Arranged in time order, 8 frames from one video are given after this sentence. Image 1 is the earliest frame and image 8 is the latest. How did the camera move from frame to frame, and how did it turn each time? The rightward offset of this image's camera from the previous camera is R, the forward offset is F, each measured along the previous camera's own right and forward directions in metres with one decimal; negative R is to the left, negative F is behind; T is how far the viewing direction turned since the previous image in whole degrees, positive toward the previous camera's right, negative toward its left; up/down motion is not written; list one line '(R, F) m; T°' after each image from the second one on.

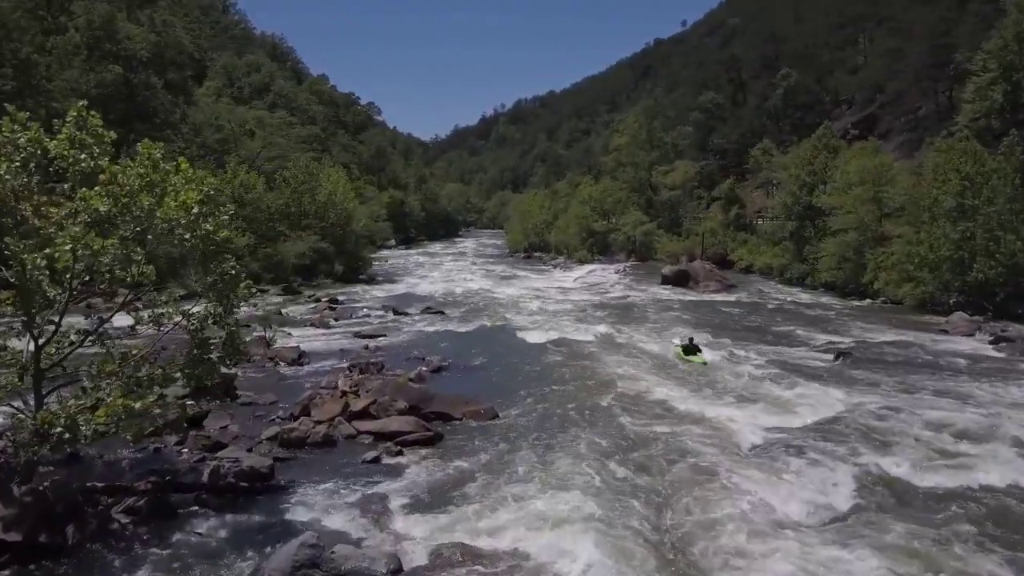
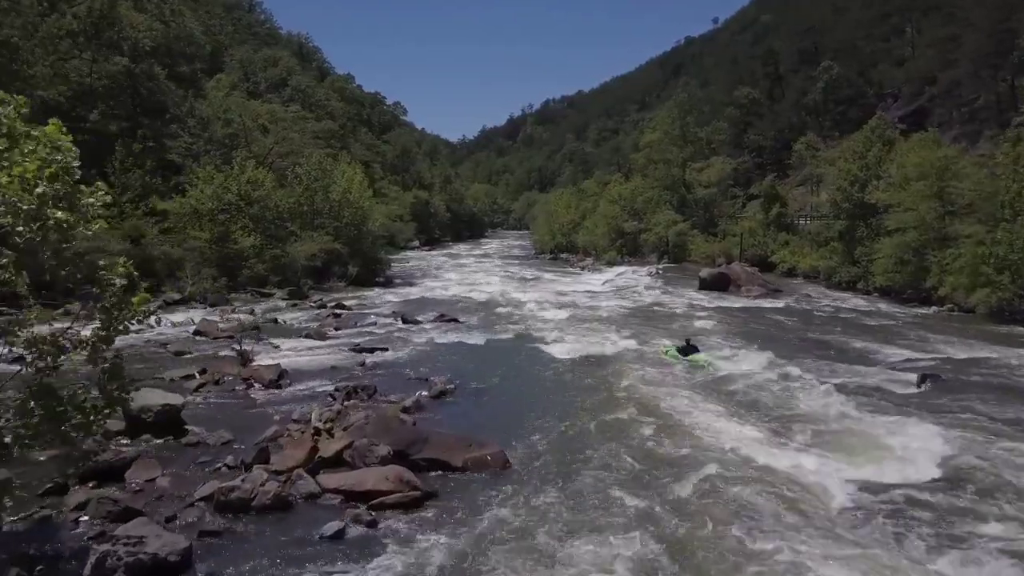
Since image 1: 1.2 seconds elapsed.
(+0.2, +3.5) m; -2°
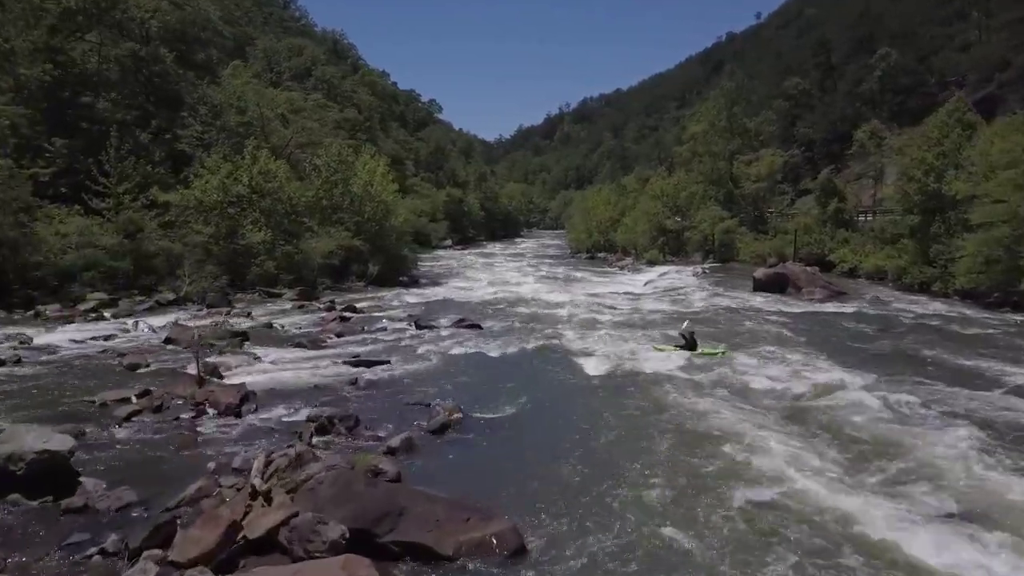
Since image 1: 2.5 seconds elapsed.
(+0.2, +4.0) m; -3°
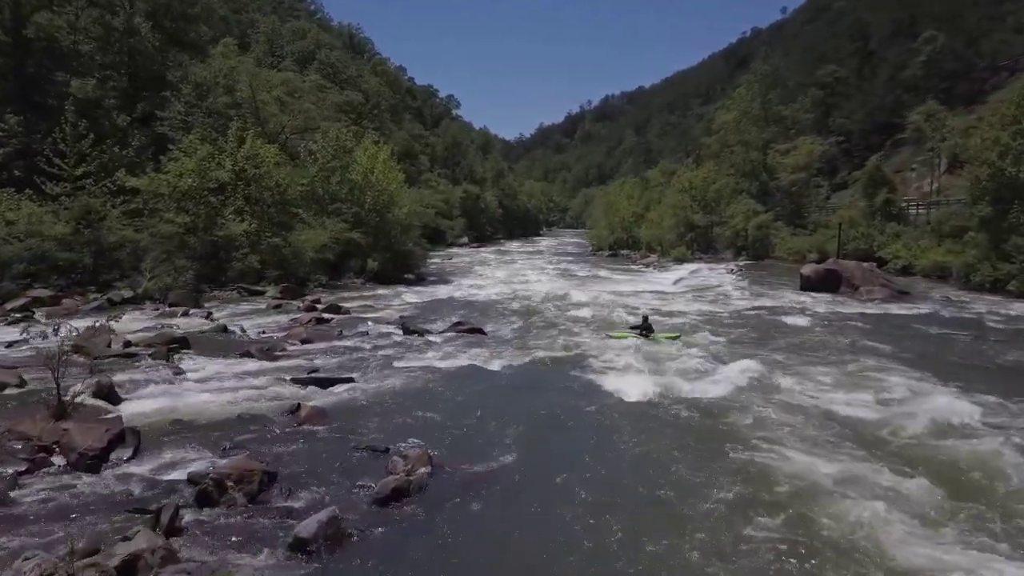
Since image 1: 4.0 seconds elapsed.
(+0.3, +4.6) m; -1°
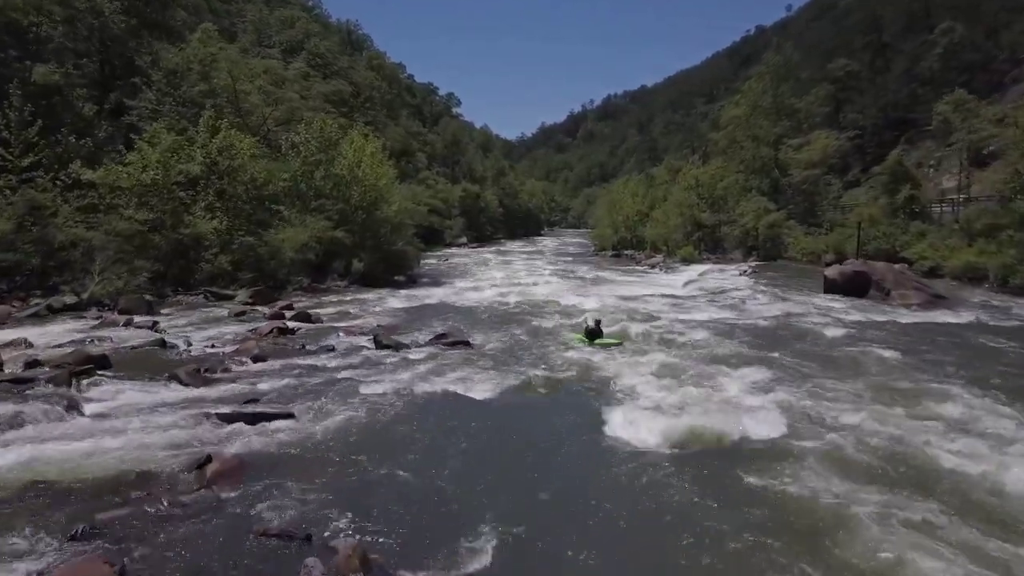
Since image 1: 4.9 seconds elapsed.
(+0.2, +3.1) m; 0°
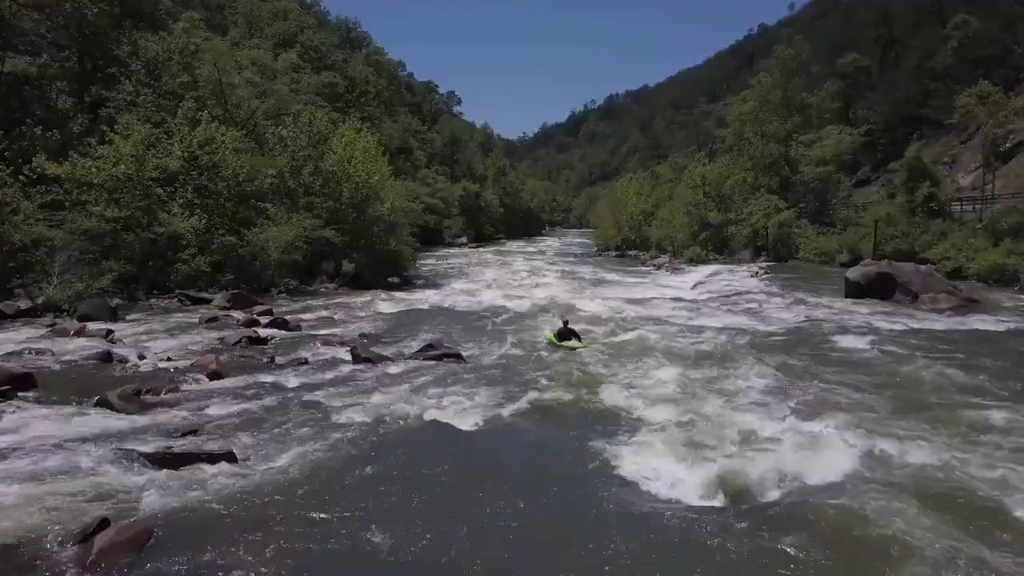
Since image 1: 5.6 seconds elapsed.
(+0.1, +2.2) m; 0°
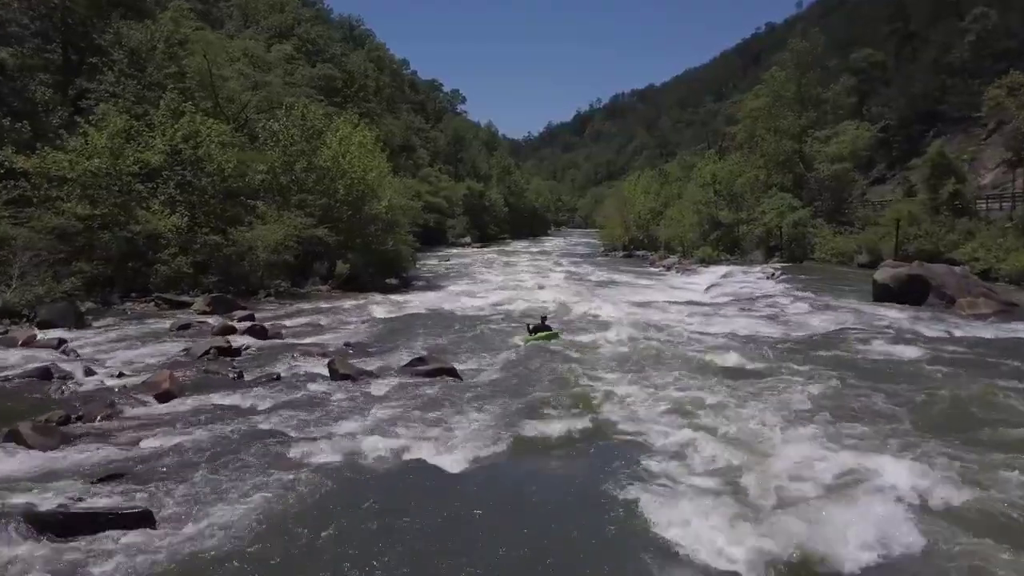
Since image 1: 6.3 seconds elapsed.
(+0.1, +2.0) m; 0°
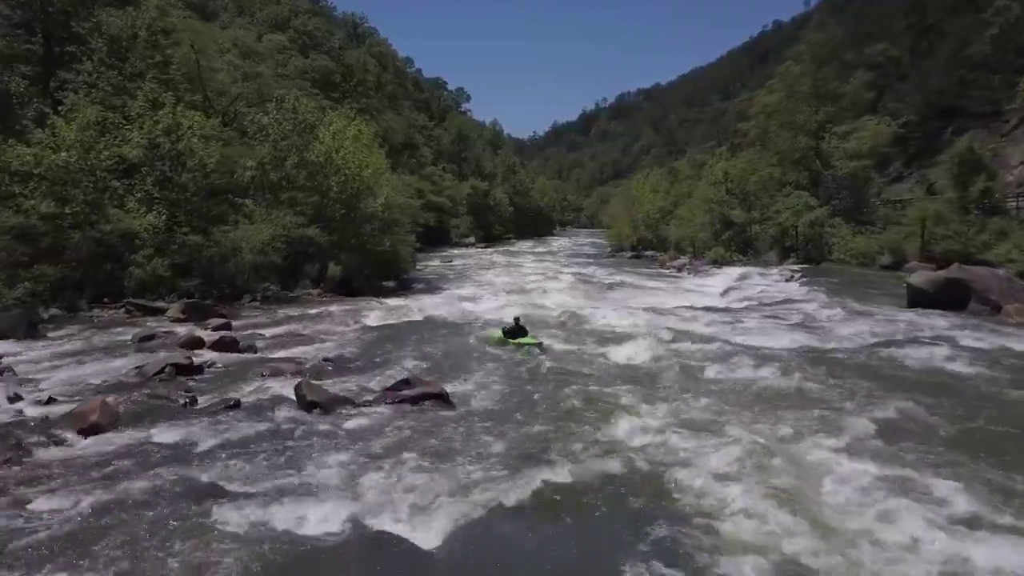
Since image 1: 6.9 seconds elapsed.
(0.0, +2.2) m; 0°
